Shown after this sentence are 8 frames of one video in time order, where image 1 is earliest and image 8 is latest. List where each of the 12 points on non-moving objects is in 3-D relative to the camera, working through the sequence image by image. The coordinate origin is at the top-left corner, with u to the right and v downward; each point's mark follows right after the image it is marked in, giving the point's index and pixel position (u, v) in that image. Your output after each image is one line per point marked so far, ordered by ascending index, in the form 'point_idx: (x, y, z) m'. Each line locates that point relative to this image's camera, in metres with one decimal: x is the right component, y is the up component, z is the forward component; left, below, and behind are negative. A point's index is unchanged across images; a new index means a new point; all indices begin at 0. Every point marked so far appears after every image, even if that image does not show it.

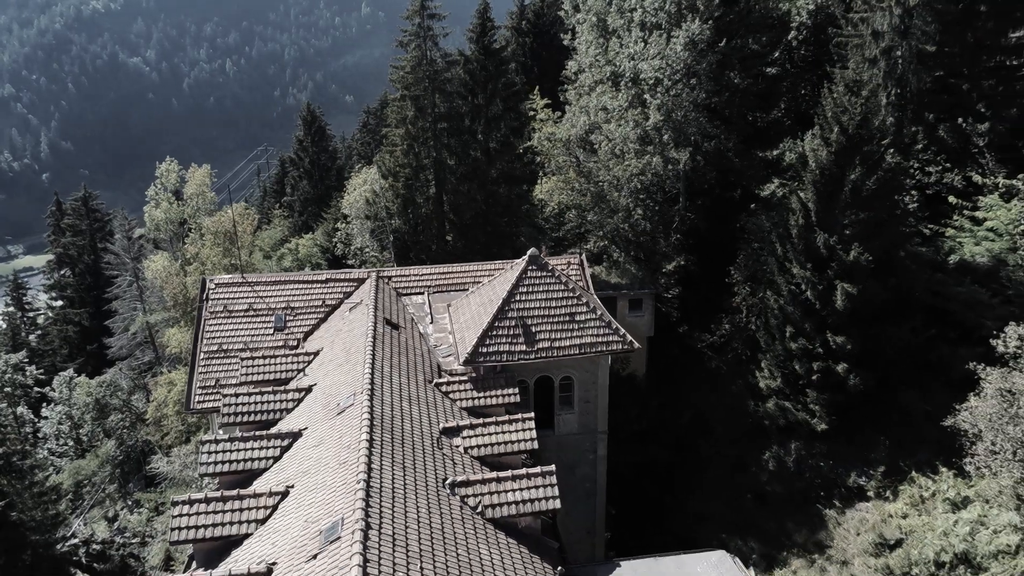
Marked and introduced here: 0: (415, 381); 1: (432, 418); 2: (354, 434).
0: (-1.9, -1.8, +14.9) m
1: (-1.4, -2.3, +13.9) m
2: (-2.5, -2.3, +12.0) m
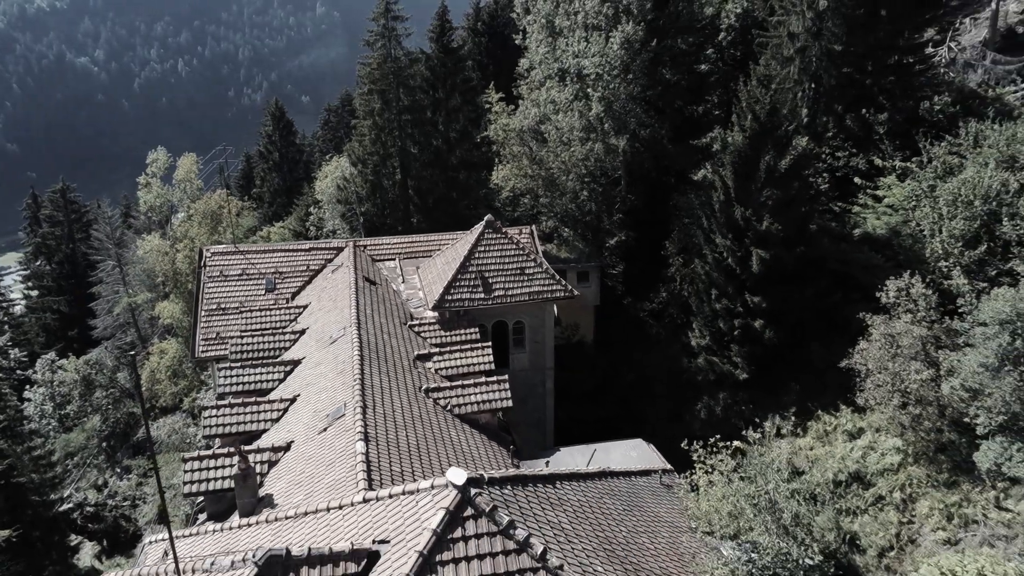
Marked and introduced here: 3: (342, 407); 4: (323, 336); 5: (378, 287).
0: (-2.9, -0.8, +17.9) m
1: (-2.3, -1.3, +16.9) m
2: (-3.3, -1.3, +14.9) m
3: (-2.9, -2.0, +12.9) m
4: (-4.3, -1.0, +17.1) m
5: (-3.6, 0.0, +19.9) m
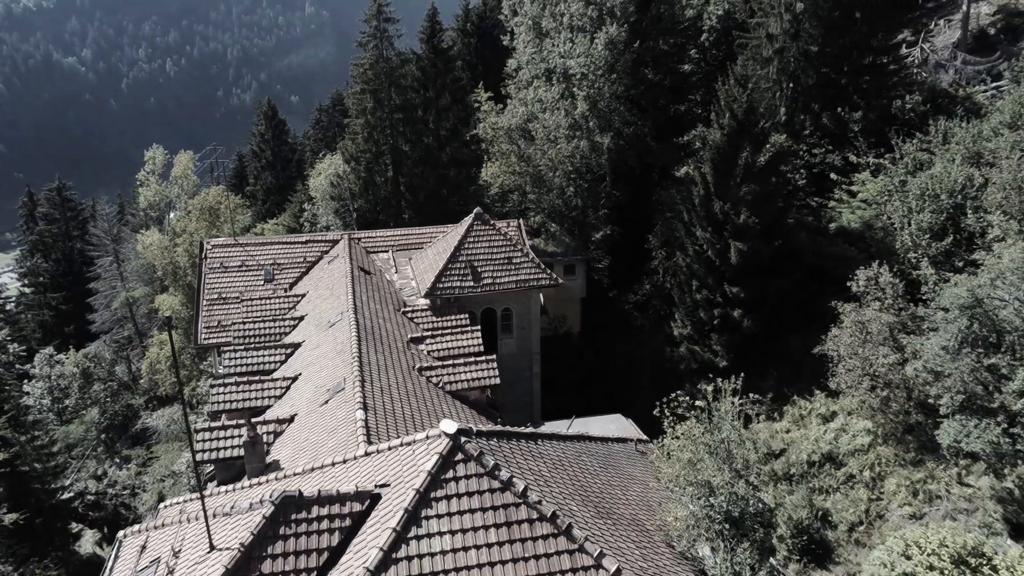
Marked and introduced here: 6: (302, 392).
0: (-3.2, -0.5, +18.9) m
1: (-2.6, -1.0, +17.9) m
2: (-3.5, -1.0, +15.9) m
3: (-3.2, -1.7, +13.9) m
4: (-4.6, -0.8, +18.0) m
5: (-3.9, +0.3, +20.9) m
6: (-4.2, -2.1, +14.9) m
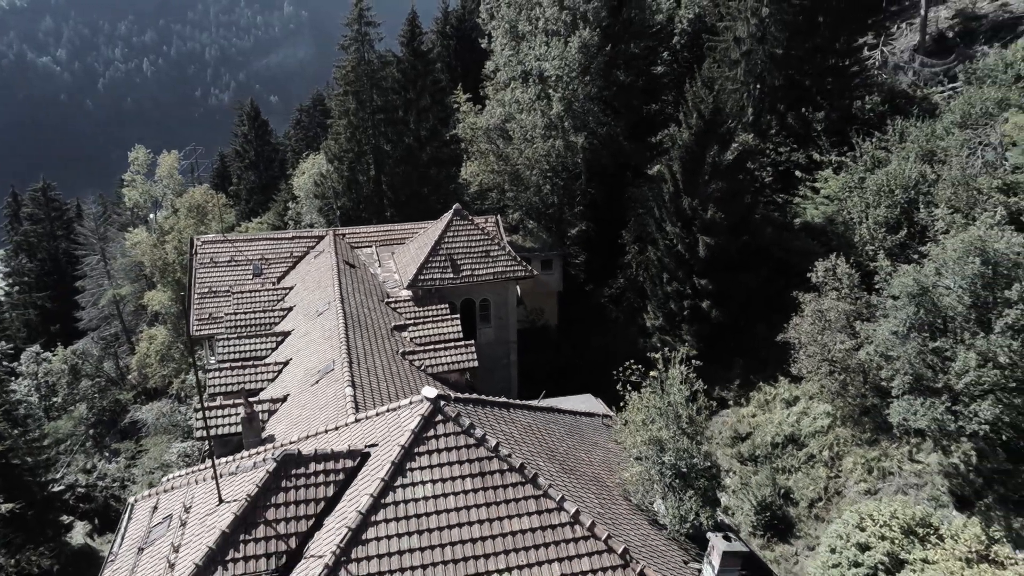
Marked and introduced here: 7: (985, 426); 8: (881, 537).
0: (-3.8, -0.3, +20.0) m
1: (-3.2, -0.8, +19.0) m
2: (-4.1, -0.8, +17.0) m
3: (-3.6, -1.5, +15.0) m
4: (-5.2, -0.5, +19.1) m
5: (-4.6, +0.5, +22.0) m
6: (-4.7, -1.9, +16.0) m
7: (+12.1, -3.5, +19.1) m
8: (+8.9, -6.1, +17.9) m
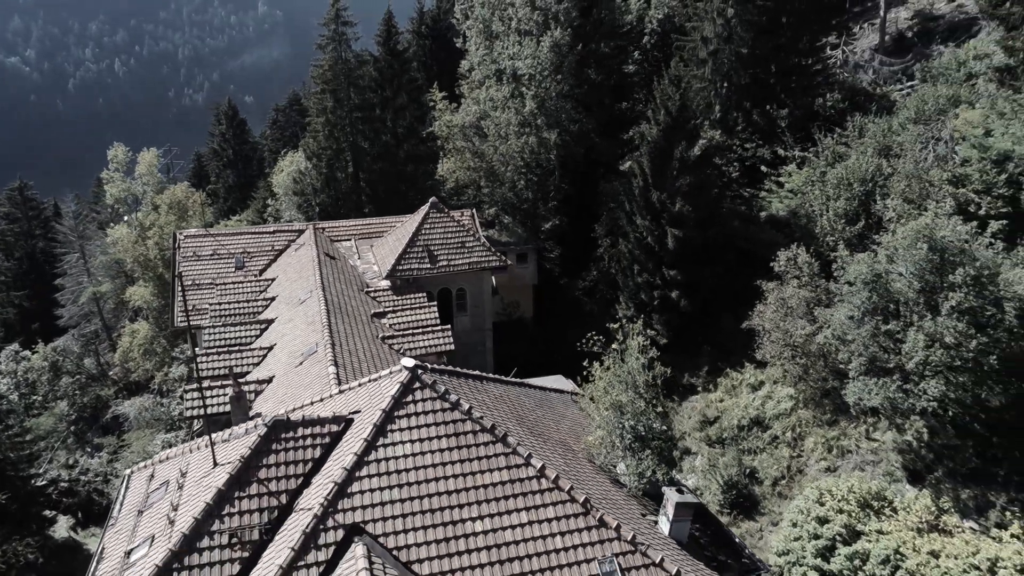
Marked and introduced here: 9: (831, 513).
0: (-4.5, 0.0, +20.7) m
1: (-3.9, -0.5, +19.8) m
2: (-4.7, -0.5, +17.8) m
3: (-4.2, -1.2, +15.8) m
4: (-5.9, -0.3, +19.8) m
5: (-5.3, +0.8, +22.7) m
6: (-5.3, -1.6, +16.8) m
7: (+11.5, -3.1, +20.4) m
8: (+8.3, -5.7, +19.0) m
9: (+8.1, -5.8, +18.9) m
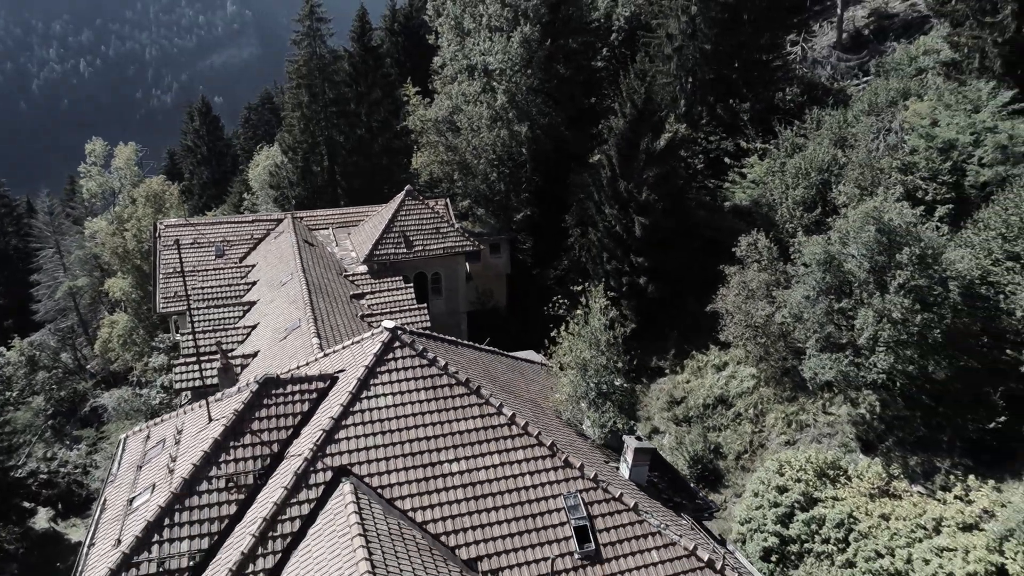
0: (-5.3, +0.5, +21.5) m
1: (-4.6, 0.0, +20.6) m
2: (-5.3, -0.1, +18.6) m
3: (-4.8, -0.8, +16.6) m
4: (-6.6, +0.2, +20.6) m
5: (-6.2, +1.2, +23.5) m
6: (-5.9, -1.1, +17.5) m
7: (+10.7, -2.5, +21.7) m
8: (+7.6, -5.1, +20.2) m
9: (+7.4, -5.2, +20.2) m
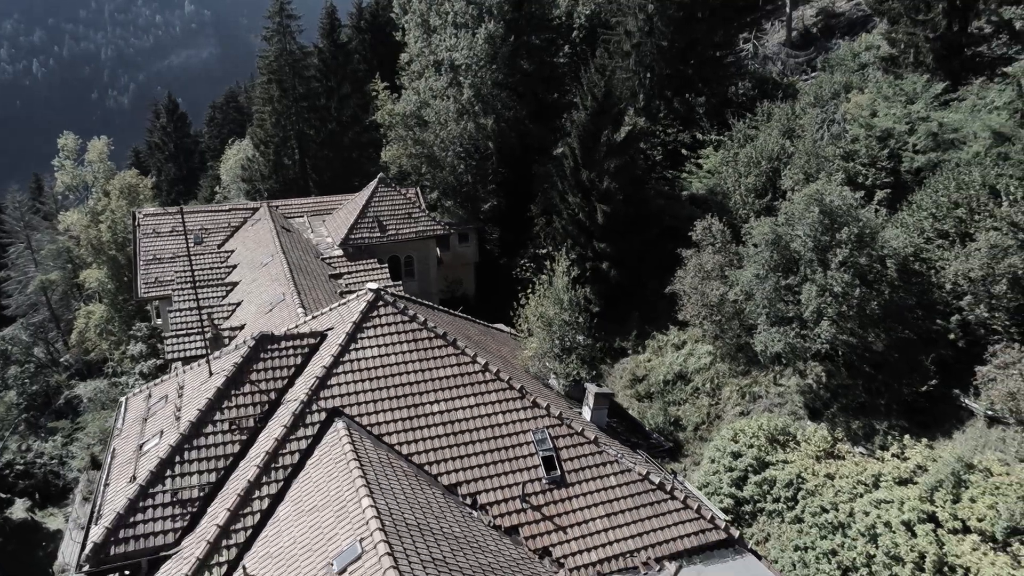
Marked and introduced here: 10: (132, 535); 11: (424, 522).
0: (-6.2, +1.0, +22.6) m
1: (-5.5, +0.5, +21.7) m
2: (-6.1, +0.5, +19.6) m
3: (-5.5, -0.2, +17.7) m
4: (-7.5, +0.7, +21.6) m
5: (-7.2, +1.8, +24.5) m
6: (-6.6, -0.6, +18.6) m
7: (+9.8, -1.7, +23.5) m
8: (+6.8, -4.4, +21.9) m
9: (+6.6, -4.5, +21.8) m
10: (-5.9, -3.8, +11.8) m
11: (-1.3, -3.4, +10.9) m
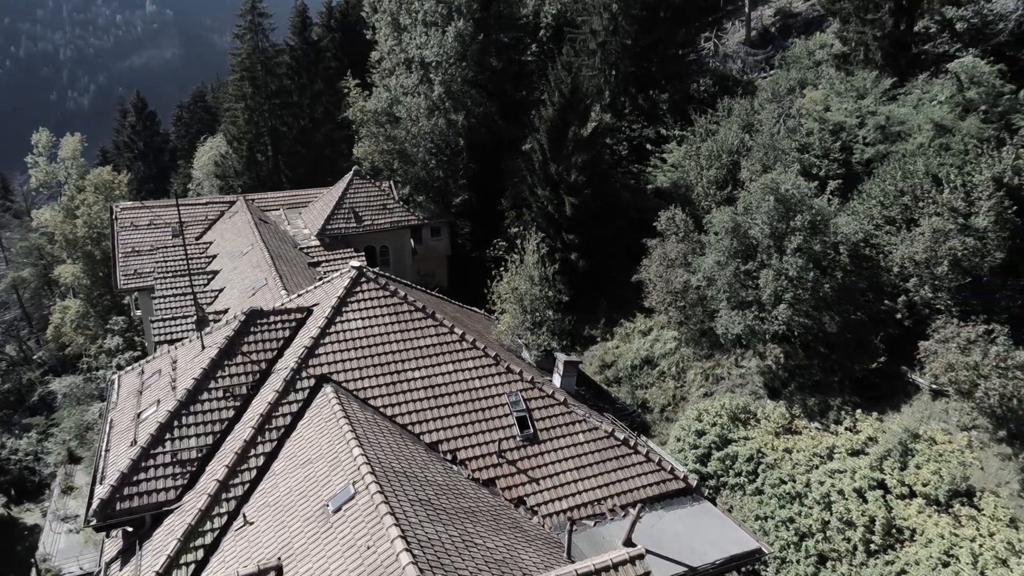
0: (-7.1, +1.3, +23.3) m
1: (-6.3, +0.9, +22.4) m
2: (-6.9, +0.8, +20.3) m
3: (-6.2, +0.1, +18.4) m
4: (-8.3, +1.0, +22.2) m
5: (-8.2, +2.1, +25.2) m
6: (-7.3, -0.3, +19.2) m
7: (+8.9, -1.2, +24.8) m
8: (+6.0, -3.9, +23.1) m
9: (+5.8, -4.0, +23.0) m
10: (-6.3, -3.5, +12.5) m
11: (-1.6, -2.9, +11.8) m
